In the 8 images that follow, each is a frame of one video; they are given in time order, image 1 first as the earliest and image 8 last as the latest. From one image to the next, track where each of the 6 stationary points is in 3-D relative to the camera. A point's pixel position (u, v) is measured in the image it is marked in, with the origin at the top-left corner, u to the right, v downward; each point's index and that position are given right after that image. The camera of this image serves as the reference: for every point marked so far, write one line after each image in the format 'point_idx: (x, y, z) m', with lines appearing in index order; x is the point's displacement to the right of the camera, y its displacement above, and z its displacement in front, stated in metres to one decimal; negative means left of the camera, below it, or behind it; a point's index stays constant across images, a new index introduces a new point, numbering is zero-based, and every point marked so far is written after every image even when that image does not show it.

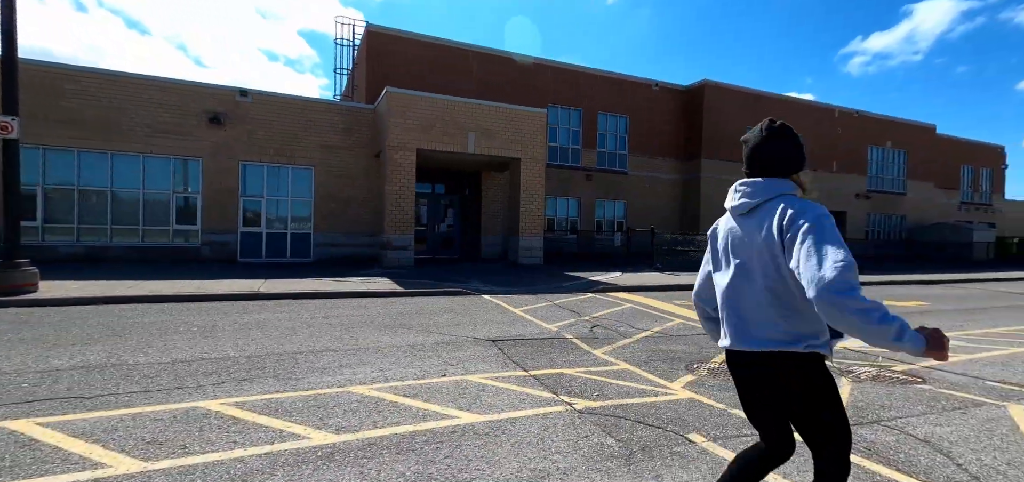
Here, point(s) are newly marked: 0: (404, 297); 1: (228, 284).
0: (-2.7, -1.4, +12.4) m
1: (-7.3, -1.1, +12.7) m
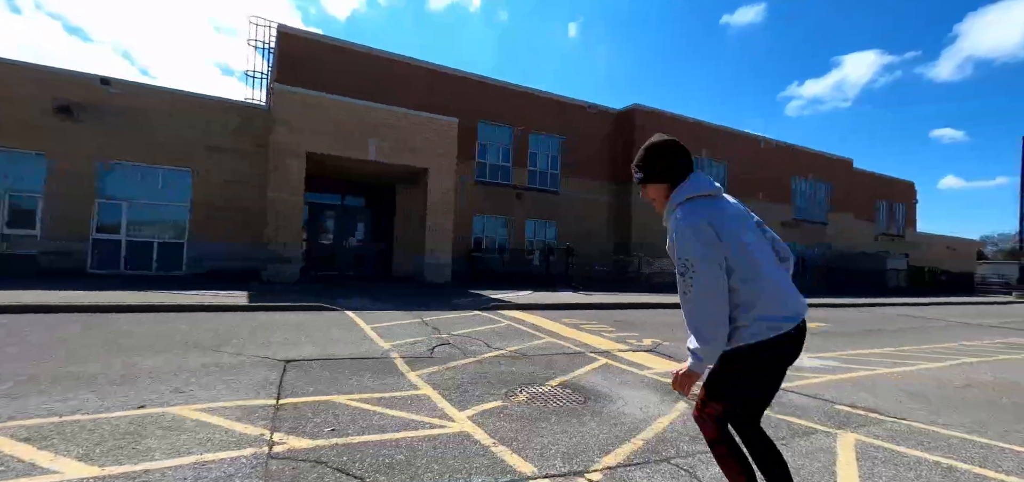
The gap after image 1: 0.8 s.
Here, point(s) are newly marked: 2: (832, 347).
0: (-5.7, -1.5, +10.8) m
1: (-10.3, -1.2, +10.7) m
2: (+7.3, -2.4, +11.4) m
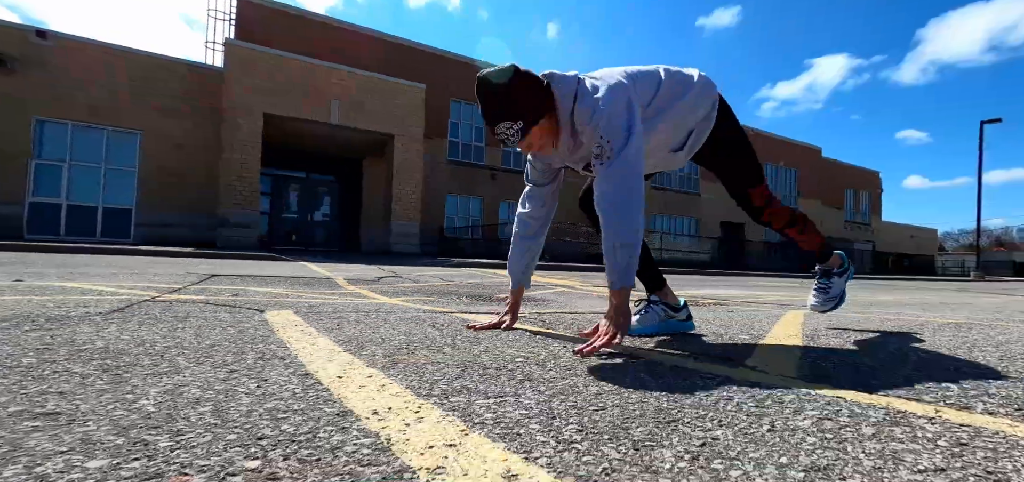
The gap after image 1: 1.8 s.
0: (-6.5, -0.4, +10.2) m
1: (-11.1, -0.1, +9.9) m
2: (+6.4, -1.1, +11.4) m
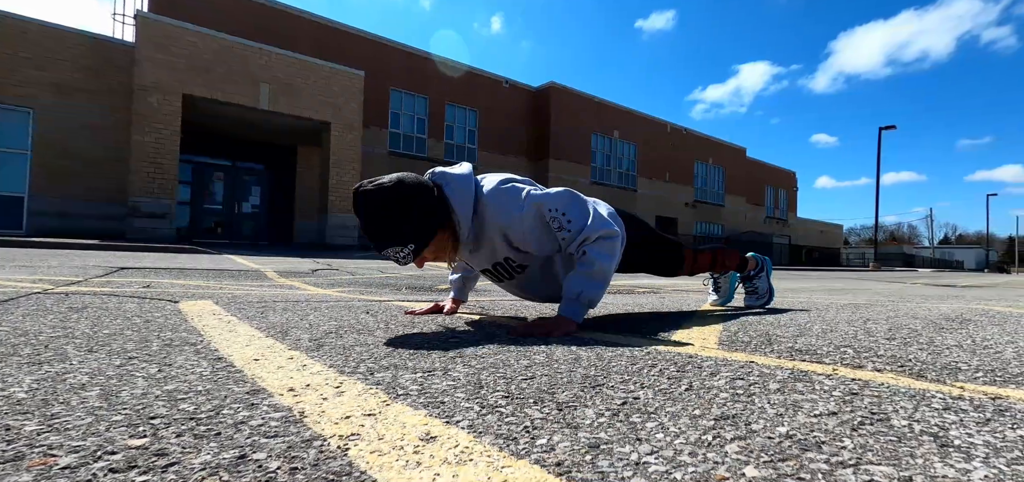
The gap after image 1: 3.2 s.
0: (-7.7, -0.2, +9.3) m
1: (-12.2, 0.0, +8.5) m
2: (+5.0, -0.9, +12.1) m
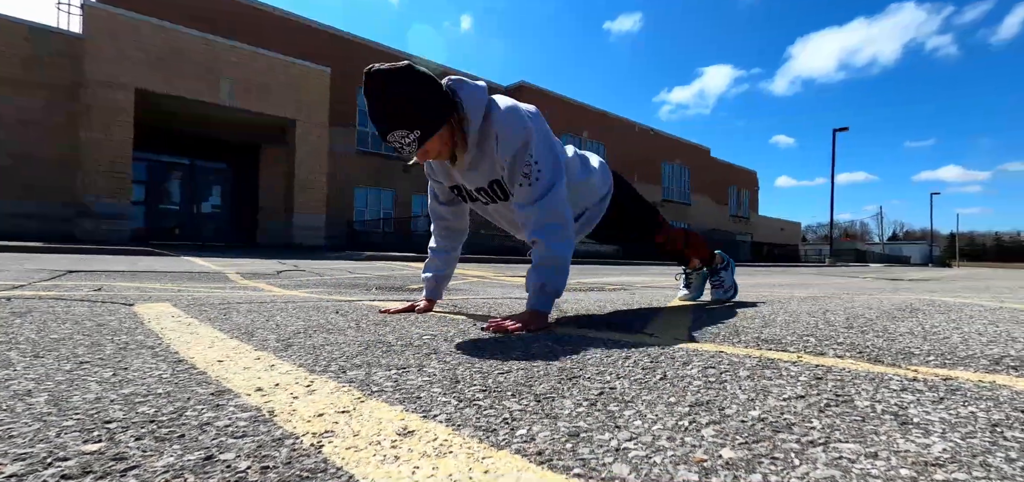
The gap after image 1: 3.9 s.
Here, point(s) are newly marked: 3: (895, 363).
0: (-8.3, -0.3, +8.9) m
1: (-12.7, -0.1, +7.7) m
2: (+4.3, -0.8, +12.3) m
3: (+0.7, -0.2, +1.0) m
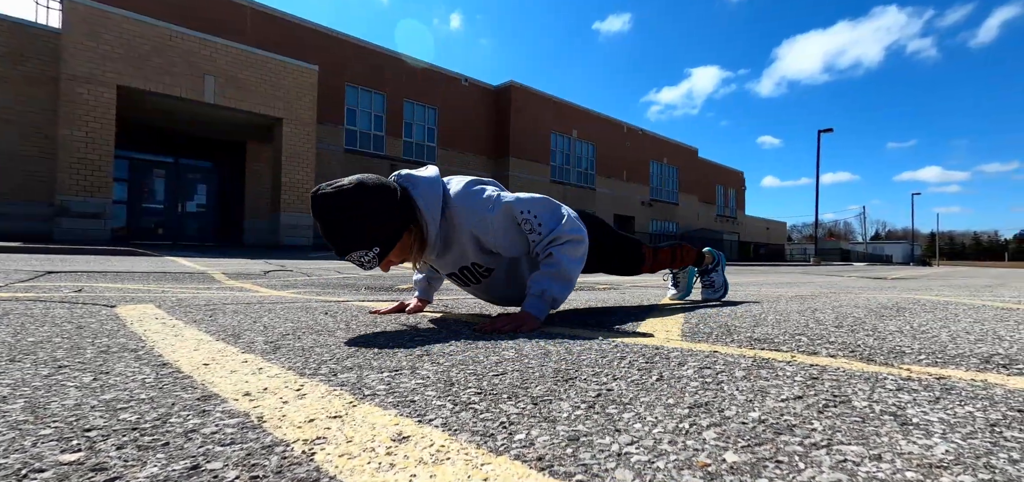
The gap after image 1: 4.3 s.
0: (-8.5, -0.3, +8.7) m
1: (-12.9, -0.1, +7.4) m
2: (+4.0, -0.8, +12.4) m
3: (+0.7, -0.2, +1.0) m
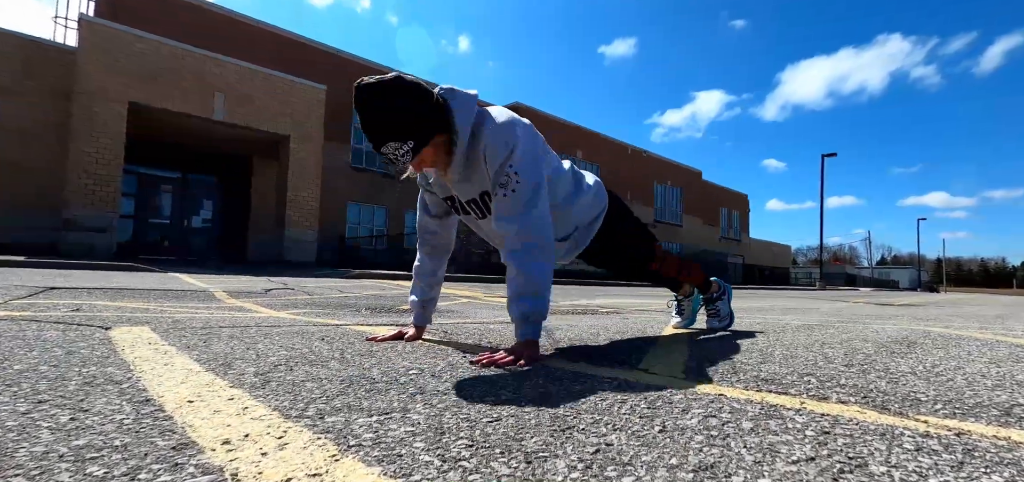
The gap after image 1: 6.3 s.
0: (-8.4, -0.5, +8.7) m
1: (-12.8, -0.2, +7.5) m
2: (+4.1, -1.4, +12.3) m
3: (+0.7, -0.3, +0.9) m
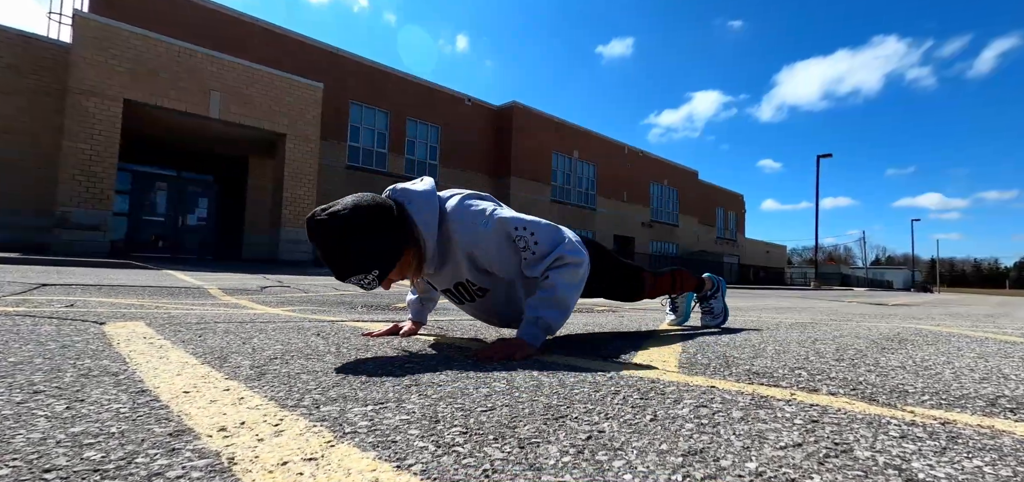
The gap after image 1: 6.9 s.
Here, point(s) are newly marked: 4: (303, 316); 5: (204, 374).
0: (-8.5, -0.5, +8.6) m
1: (-12.9, -0.1, +7.4) m
2: (+4.0, -1.4, +12.4) m
3: (+0.7, -0.3, +0.9) m
4: (-1.2, -0.4, +2.9) m
5: (-0.7, -0.3, +1.1) m
